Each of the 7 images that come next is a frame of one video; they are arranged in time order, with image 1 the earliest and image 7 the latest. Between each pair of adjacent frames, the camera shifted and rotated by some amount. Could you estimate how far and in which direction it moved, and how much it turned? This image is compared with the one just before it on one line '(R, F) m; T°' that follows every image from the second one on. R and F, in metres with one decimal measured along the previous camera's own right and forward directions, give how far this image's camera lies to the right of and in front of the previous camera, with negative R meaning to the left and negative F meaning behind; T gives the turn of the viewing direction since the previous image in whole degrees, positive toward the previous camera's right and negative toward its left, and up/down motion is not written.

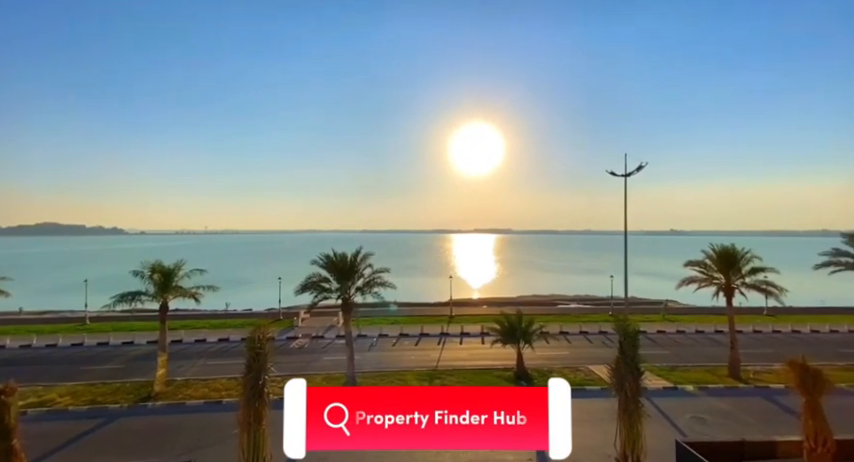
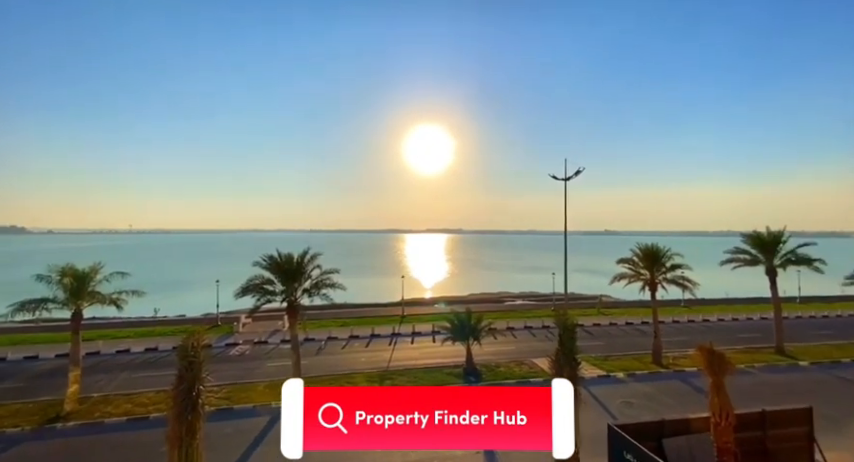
(+0.1, -0.3) m; +7°
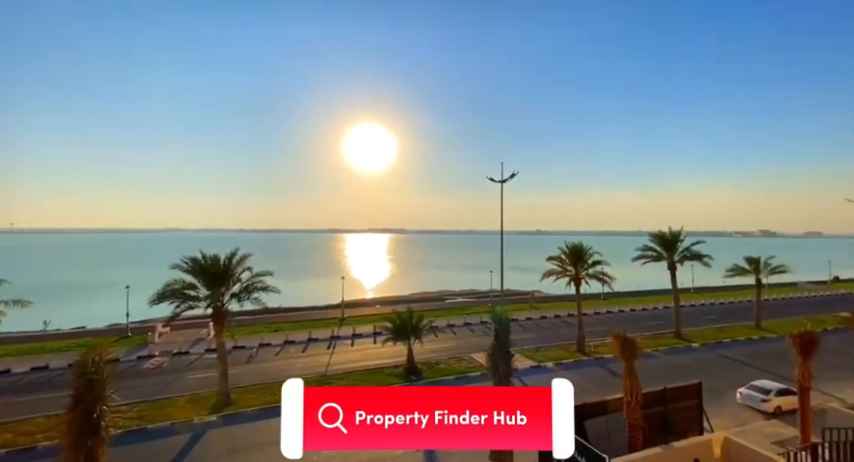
(0.0, -0.5) m; +8°
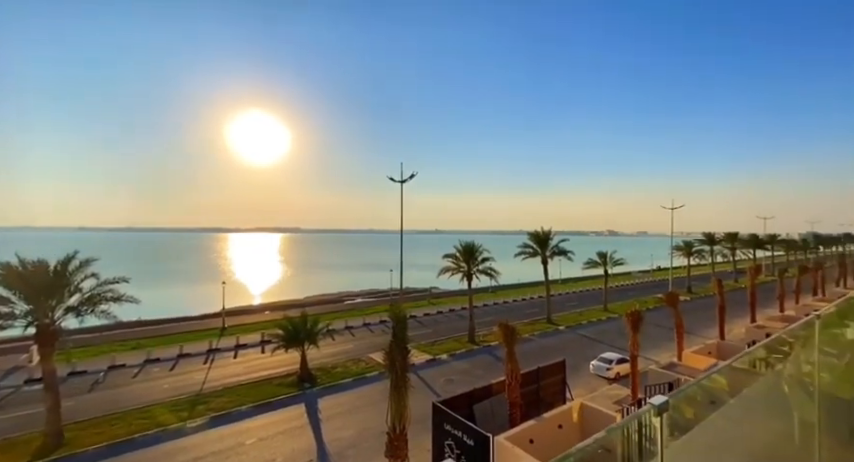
(0.0, -0.6) m; +14°
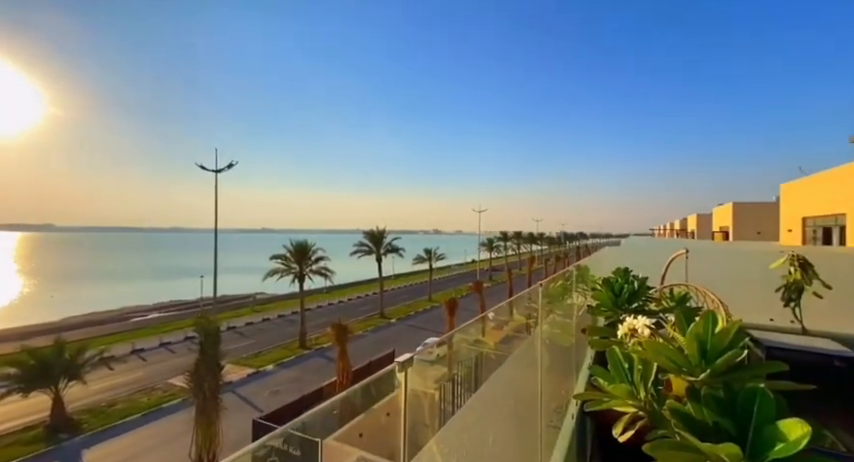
(0.0, -0.6) m; +22°
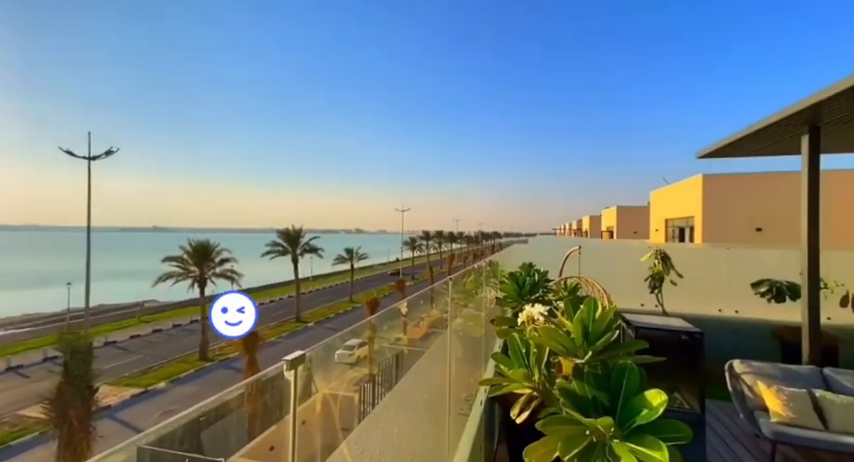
(+0.1, -0.2) m; +10°
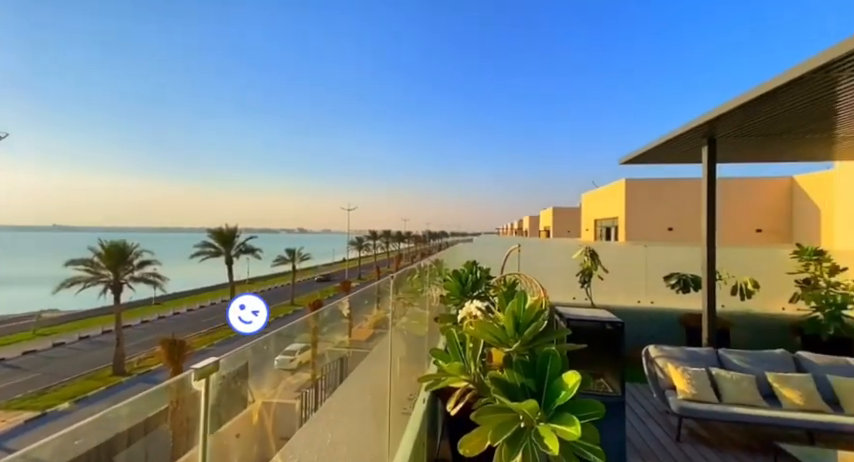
(0.0, -0.1) m; +7°
